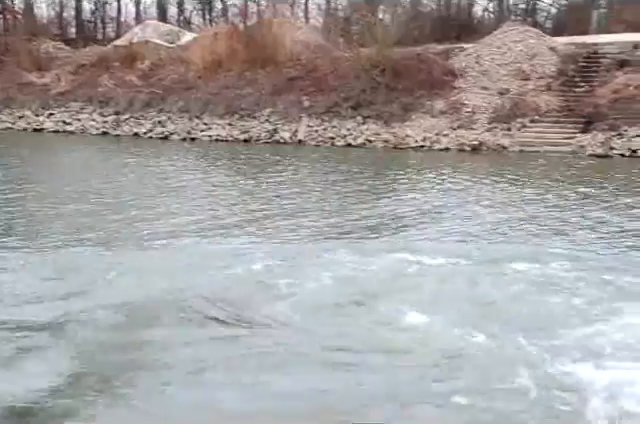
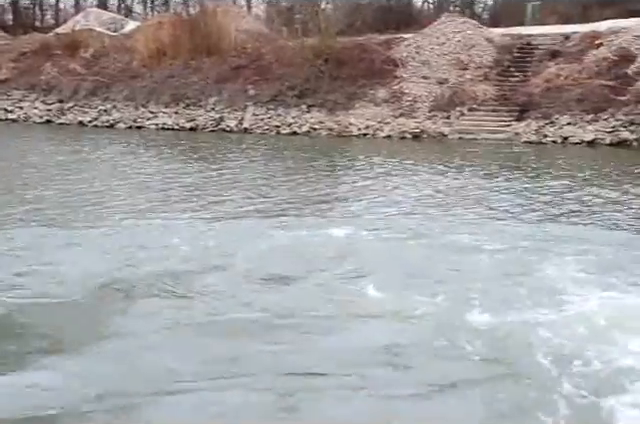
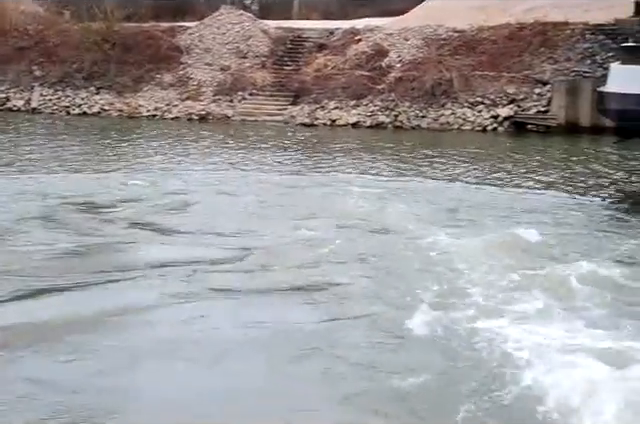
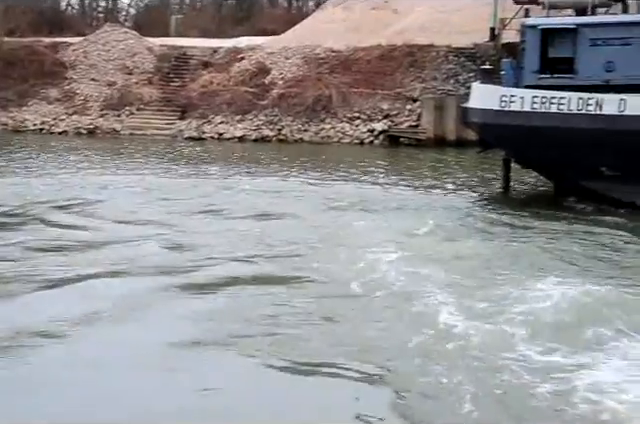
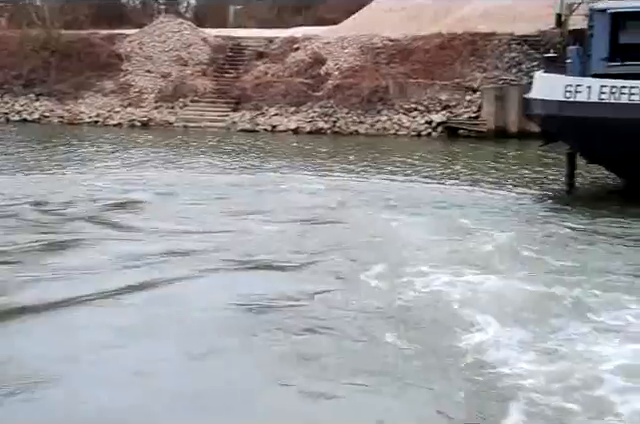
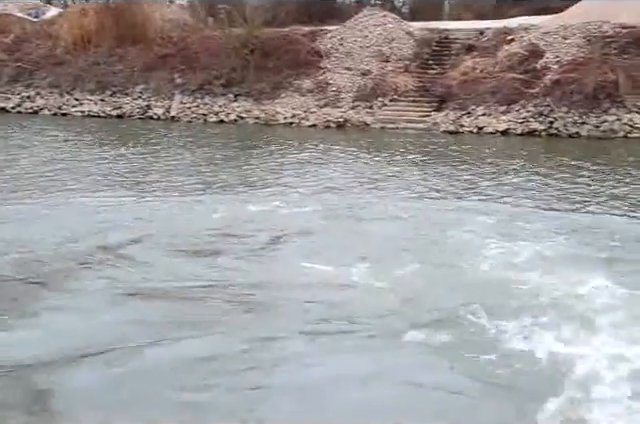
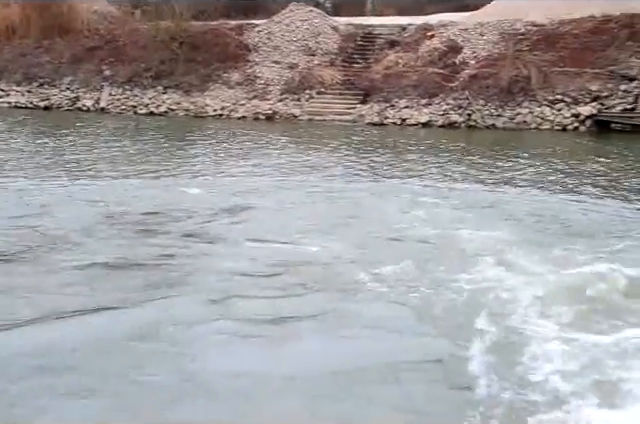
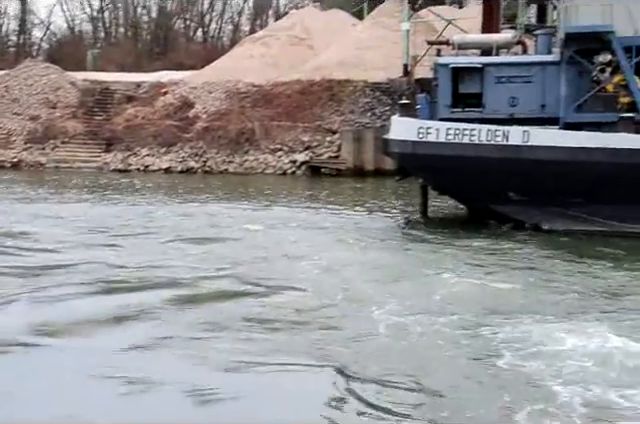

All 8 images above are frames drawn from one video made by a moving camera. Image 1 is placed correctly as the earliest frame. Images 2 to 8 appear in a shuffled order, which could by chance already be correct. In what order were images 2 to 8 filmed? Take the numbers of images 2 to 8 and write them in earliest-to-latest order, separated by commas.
2, 6, 7, 3, 5, 4, 8
